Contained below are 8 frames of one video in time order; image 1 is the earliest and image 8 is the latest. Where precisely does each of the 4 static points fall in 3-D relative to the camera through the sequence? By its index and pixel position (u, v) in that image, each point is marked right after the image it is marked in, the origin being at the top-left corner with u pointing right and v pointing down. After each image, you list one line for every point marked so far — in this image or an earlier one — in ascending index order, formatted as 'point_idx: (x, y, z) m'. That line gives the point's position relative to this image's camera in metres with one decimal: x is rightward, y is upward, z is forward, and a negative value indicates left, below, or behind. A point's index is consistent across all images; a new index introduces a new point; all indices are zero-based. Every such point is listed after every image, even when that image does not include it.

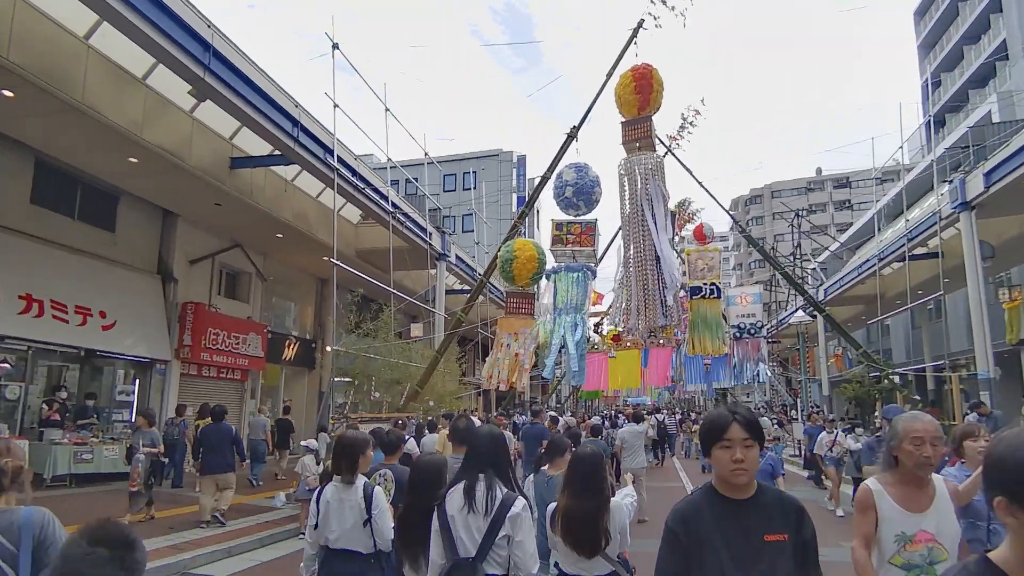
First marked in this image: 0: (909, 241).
0: (+11.3, +1.4, +16.2) m
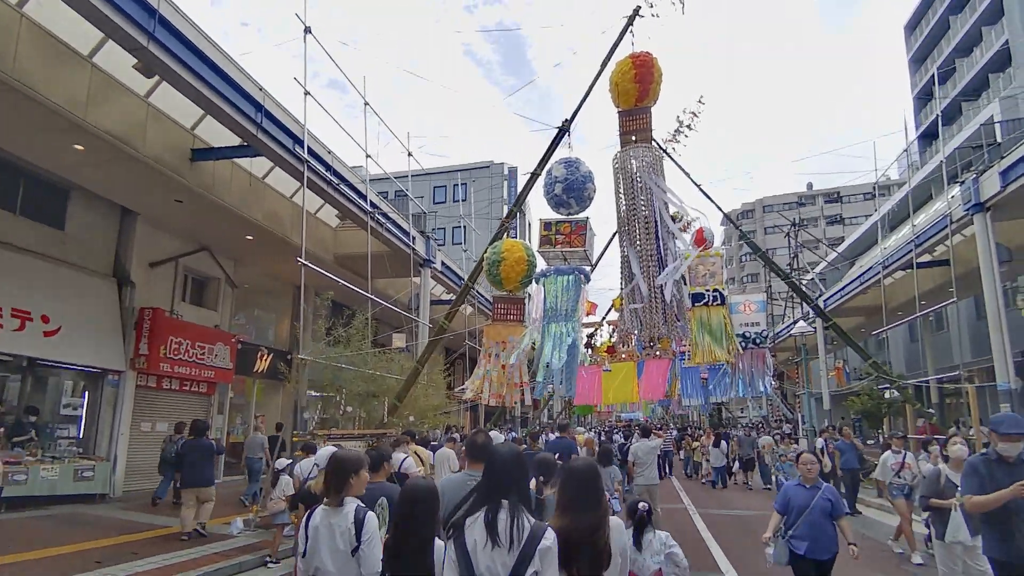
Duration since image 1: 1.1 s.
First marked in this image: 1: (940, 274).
0: (+11.0, +1.1, +15.5) m
1: (+13.5, +0.4, +18.1) m
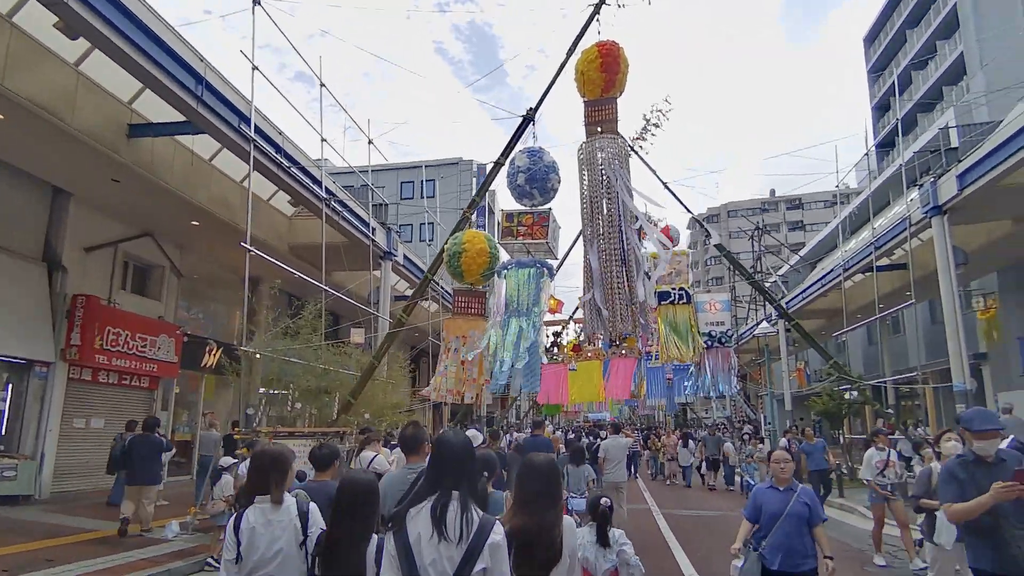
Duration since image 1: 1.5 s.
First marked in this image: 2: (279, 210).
0: (+10.0, +1.1, +15.7) m
1: (+12.4, +0.3, +18.4) m
2: (-5.3, +1.8, +13.1) m
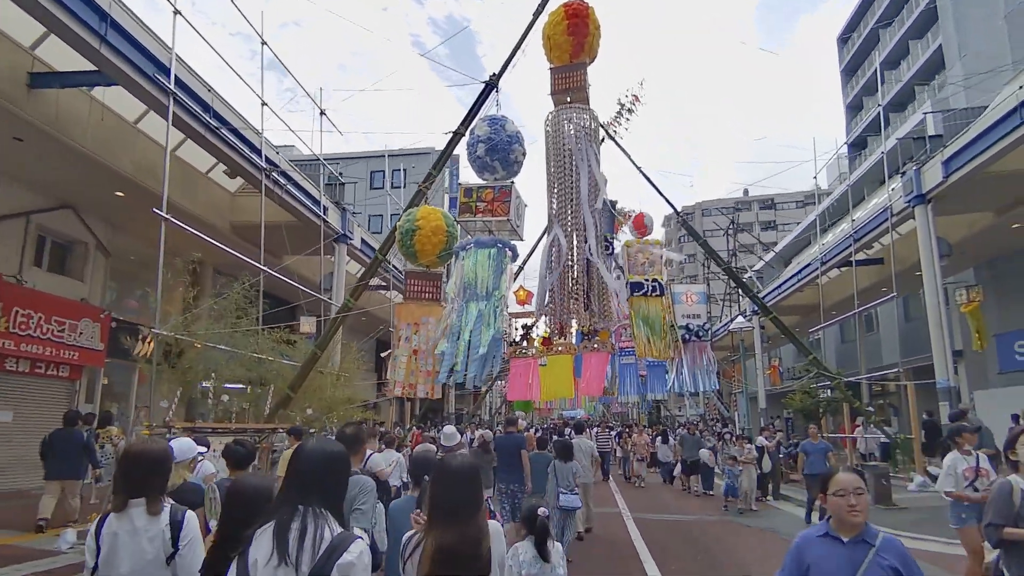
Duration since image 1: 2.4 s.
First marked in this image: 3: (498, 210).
0: (+9.1, +1.3, +15.2) m
1: (+11.4, +0.5, +18.0) m
2: (-6.1, +2.2, +11.9) m
3: (-0.2, +1.2, +8.9) m
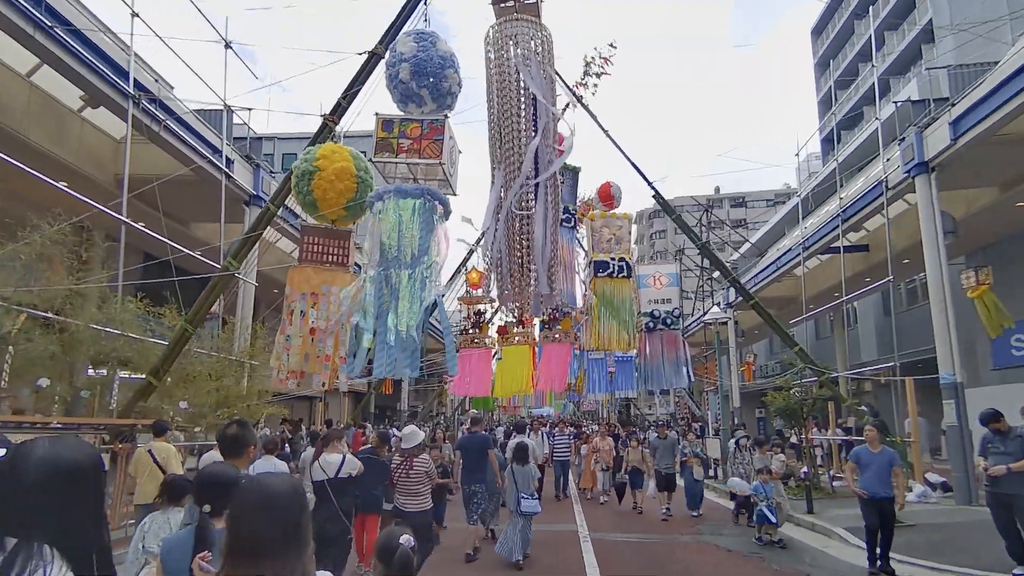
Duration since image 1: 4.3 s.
0: (+8.0, +1.6, +13.7) m
1: (+10.1, +0.8, +16.6) m
2: (-7.1, +2.7, +9.8) m
3: (-1.1, +1.7, +7.0) m
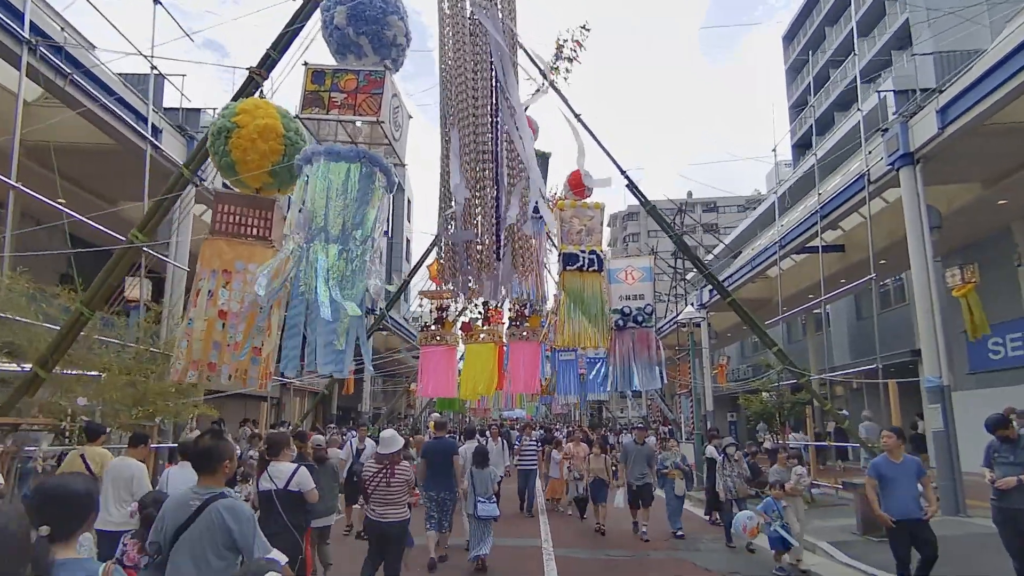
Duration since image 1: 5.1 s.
0: (+7.2, +1.6, +13.2) m
1: (+9.2, +0.8, +16.2) m
2: (-7.7, +3.0, +8.6) m
3: (-1.5, +1.9, +6.1) m
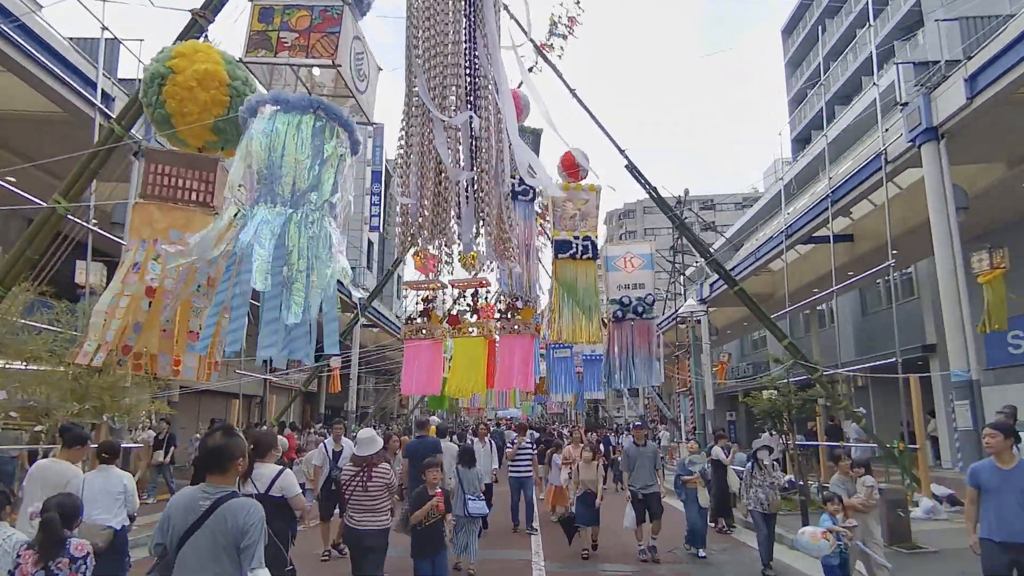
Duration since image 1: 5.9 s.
0: (+7.0, +1.8, +12.4) m
1: (+9.0, +1.0, +15.4) m
2: (-7.8, +3.3, +7.7) m
3: (-1.7, +2.1, +5.2) m
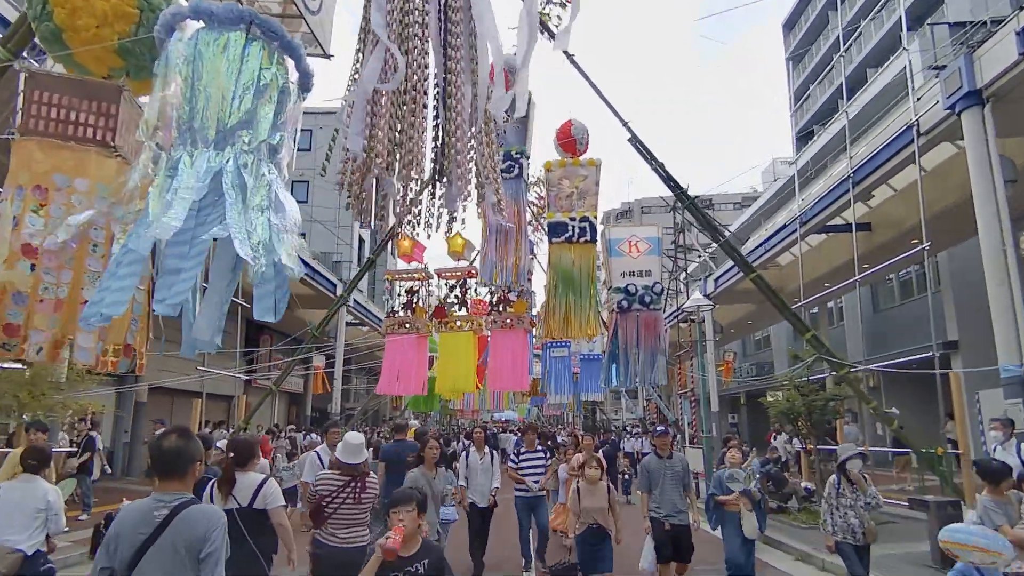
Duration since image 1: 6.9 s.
0: (+6.8, +2.0, +11.4) m
1: (+8.8, +1.2, +14.4) m
2: (-7.9, +3.5, +6.6) m
3: (-1.8, +2.4, +4.2) m
